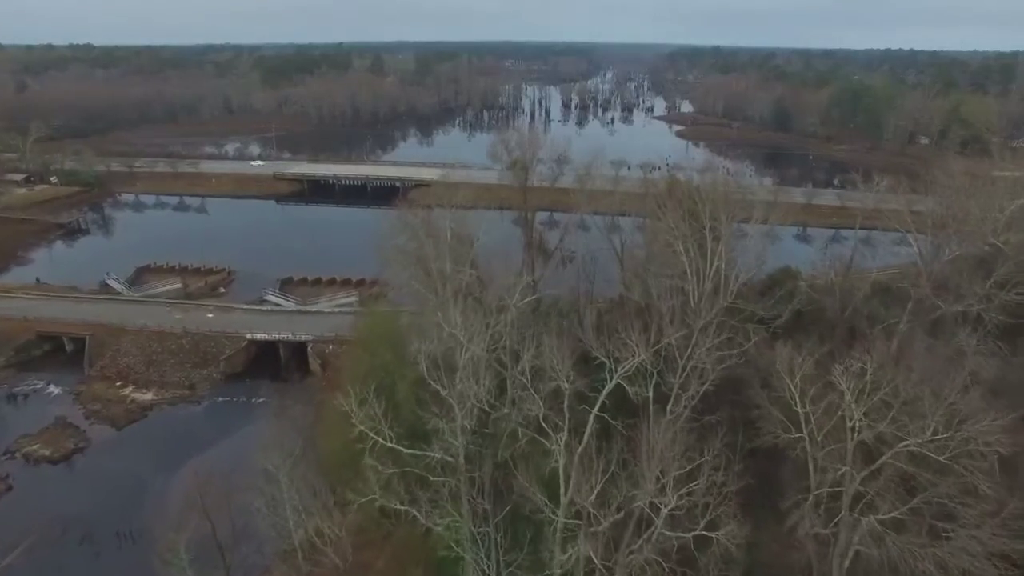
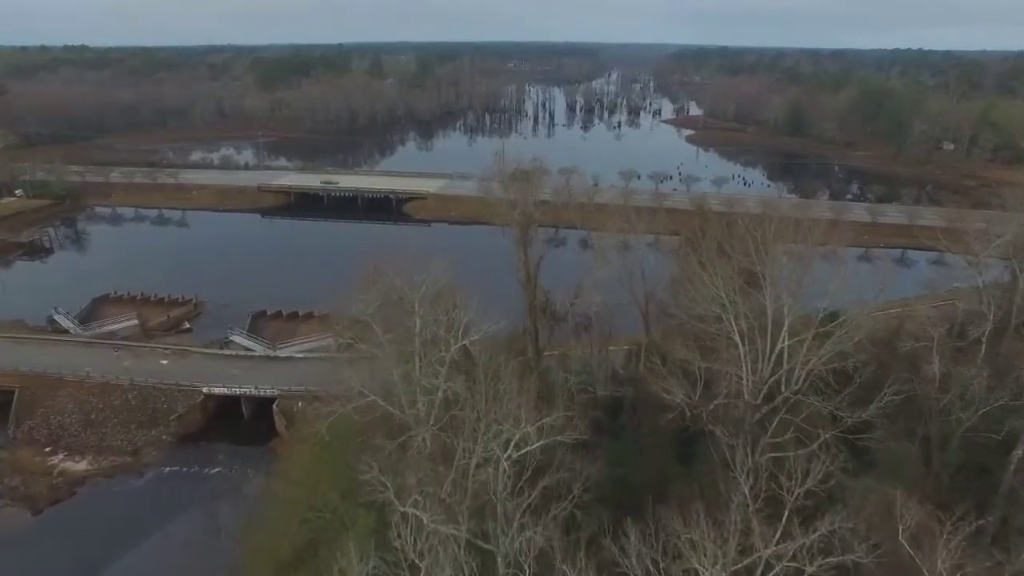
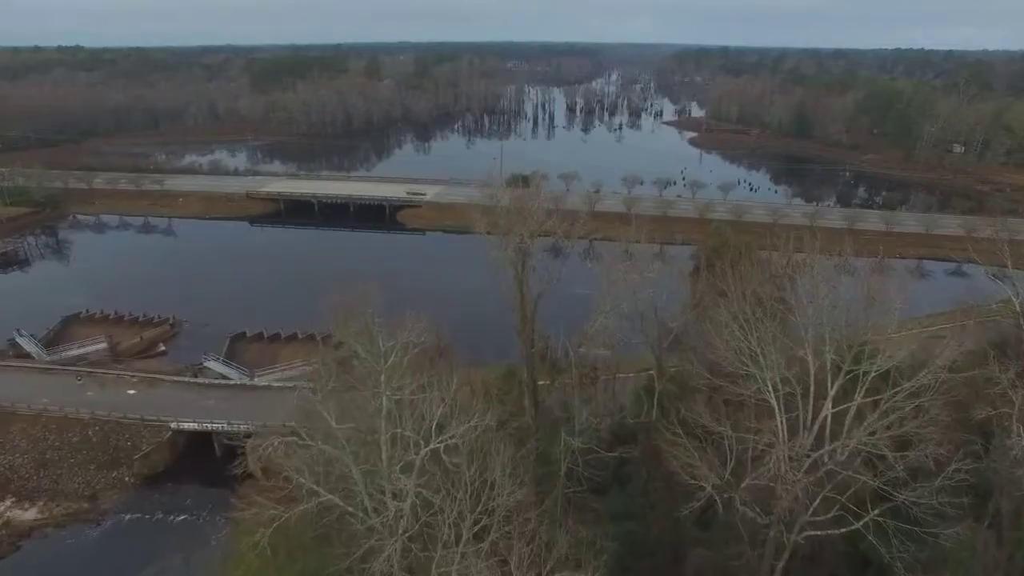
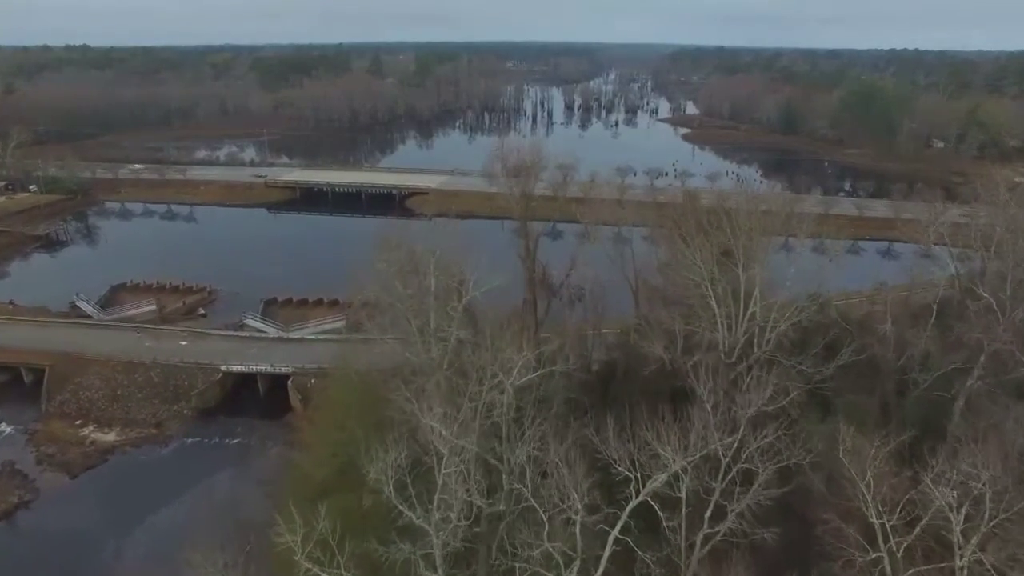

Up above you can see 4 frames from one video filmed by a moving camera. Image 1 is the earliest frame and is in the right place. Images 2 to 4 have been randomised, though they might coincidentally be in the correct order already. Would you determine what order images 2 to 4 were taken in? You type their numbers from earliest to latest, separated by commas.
4, 2, 3
